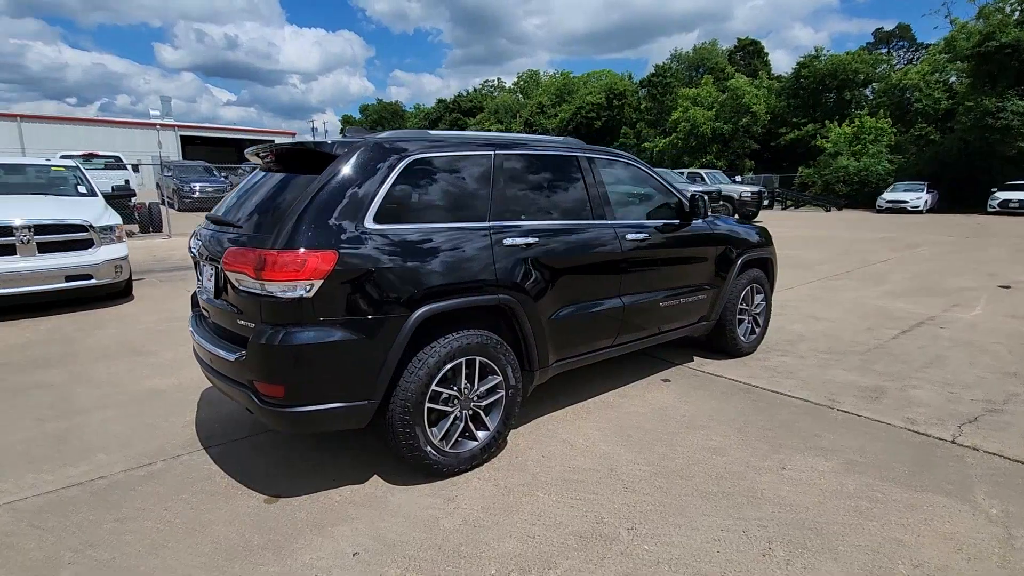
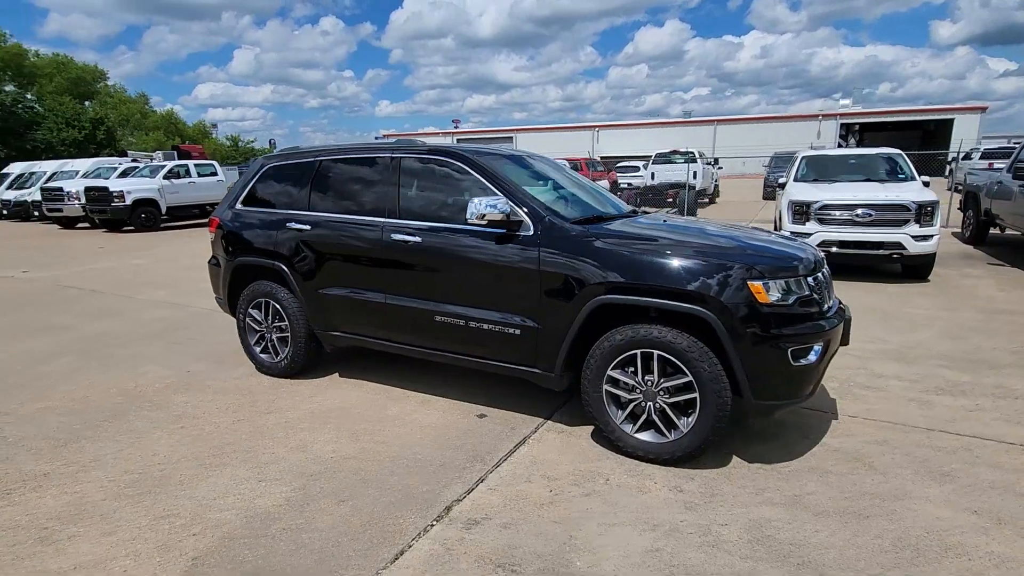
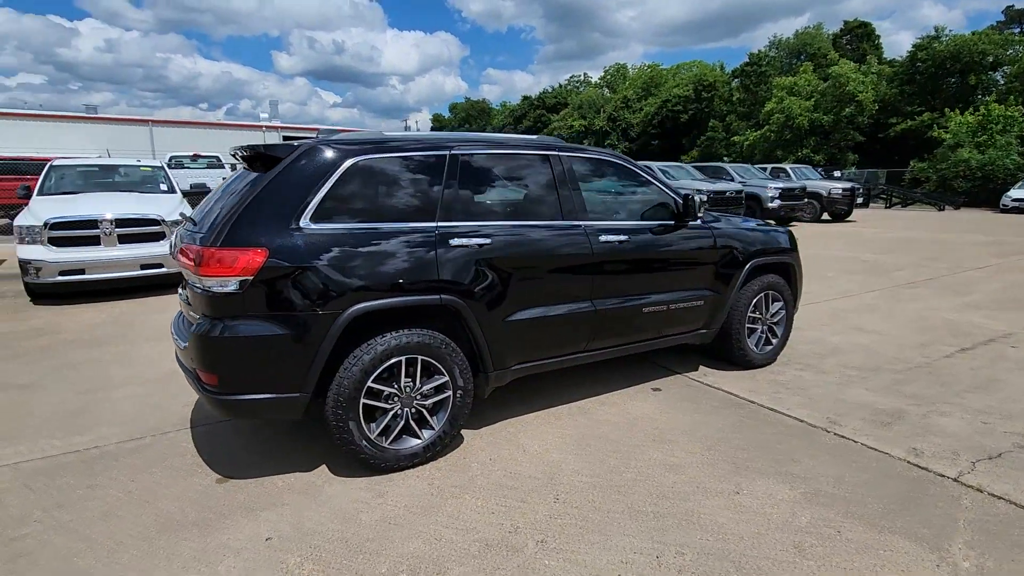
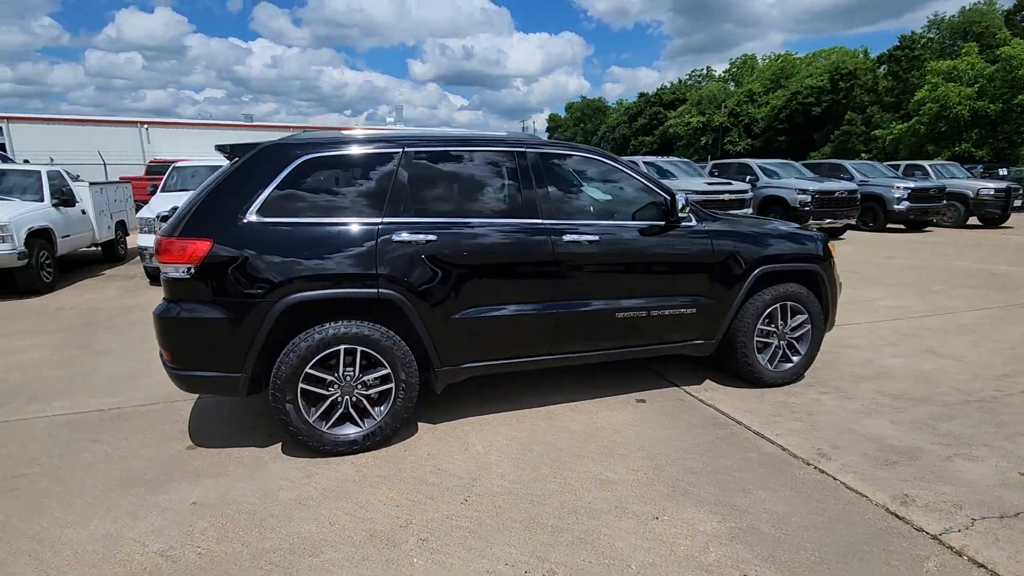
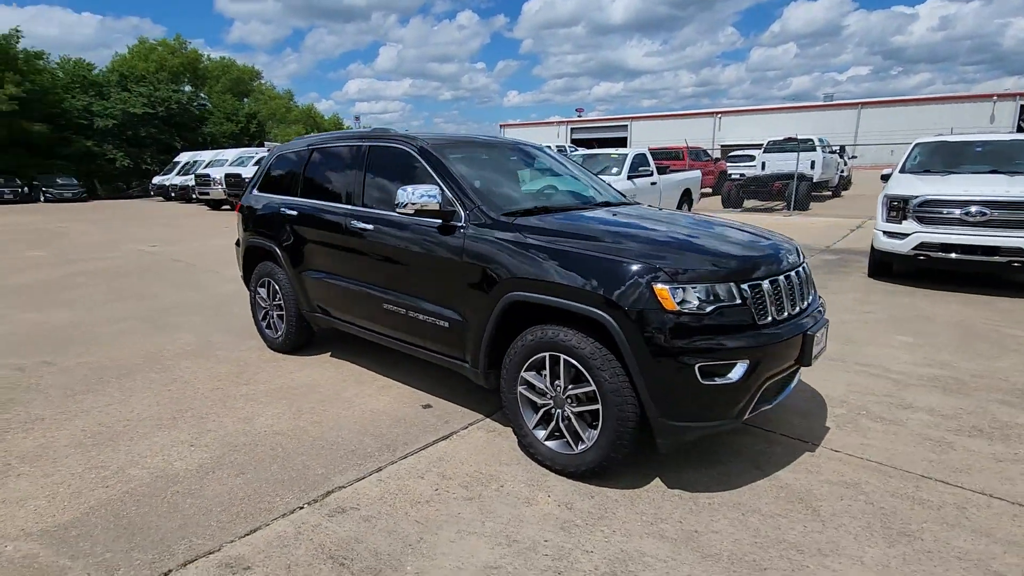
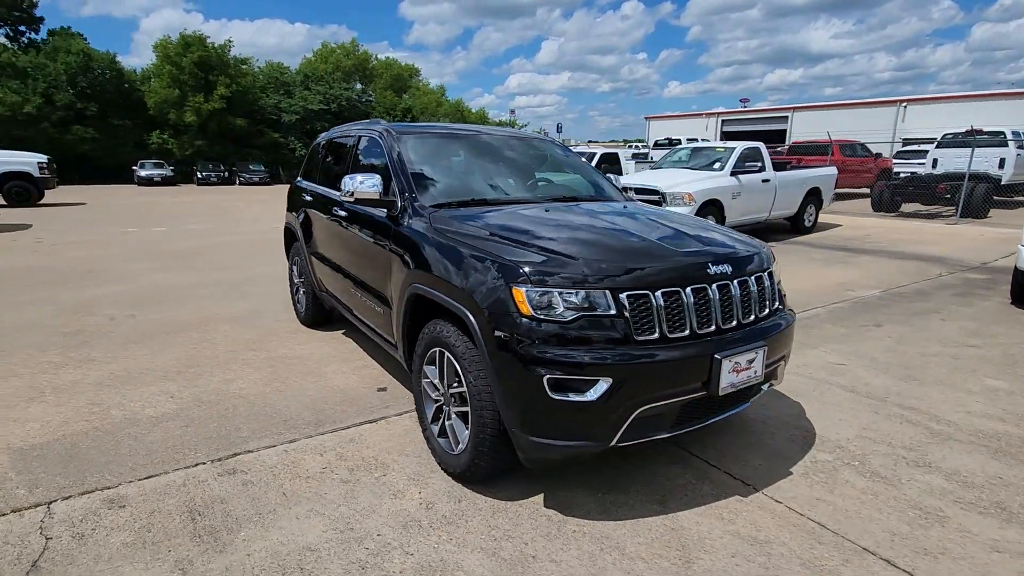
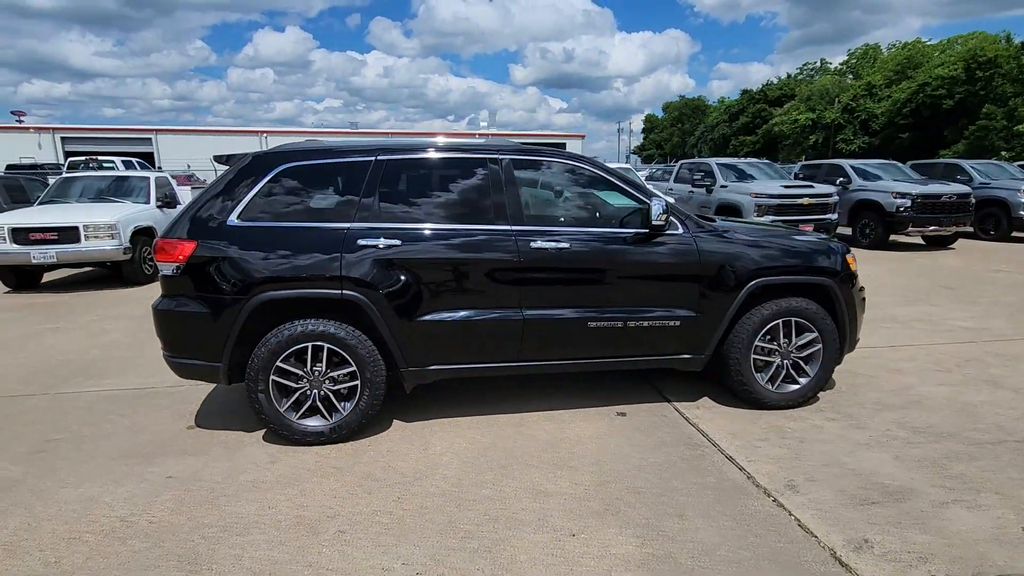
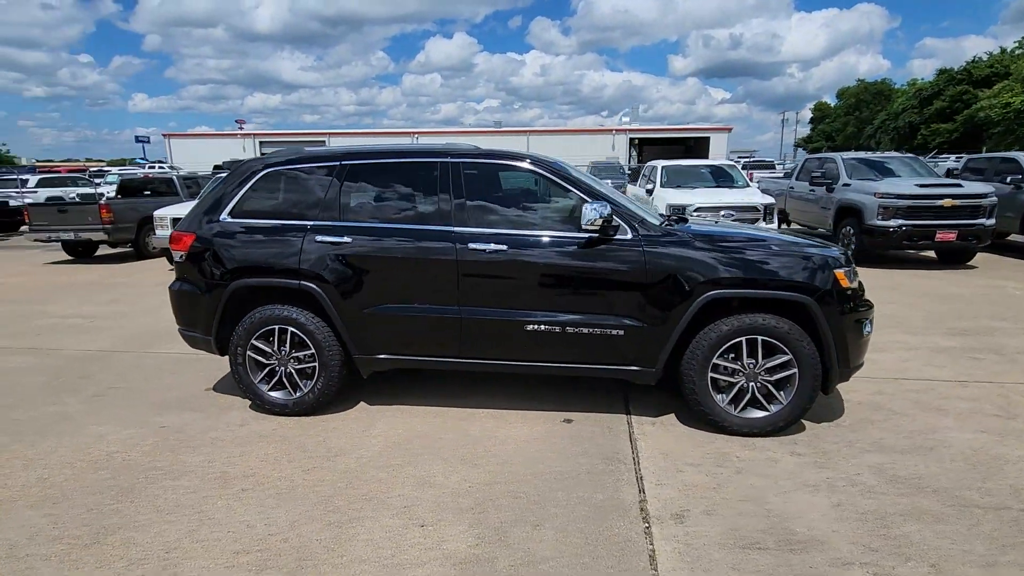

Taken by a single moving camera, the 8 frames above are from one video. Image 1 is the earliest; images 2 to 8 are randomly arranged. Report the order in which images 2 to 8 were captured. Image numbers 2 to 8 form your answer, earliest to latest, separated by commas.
3, 4, 7, 8, 2, 5, 6
